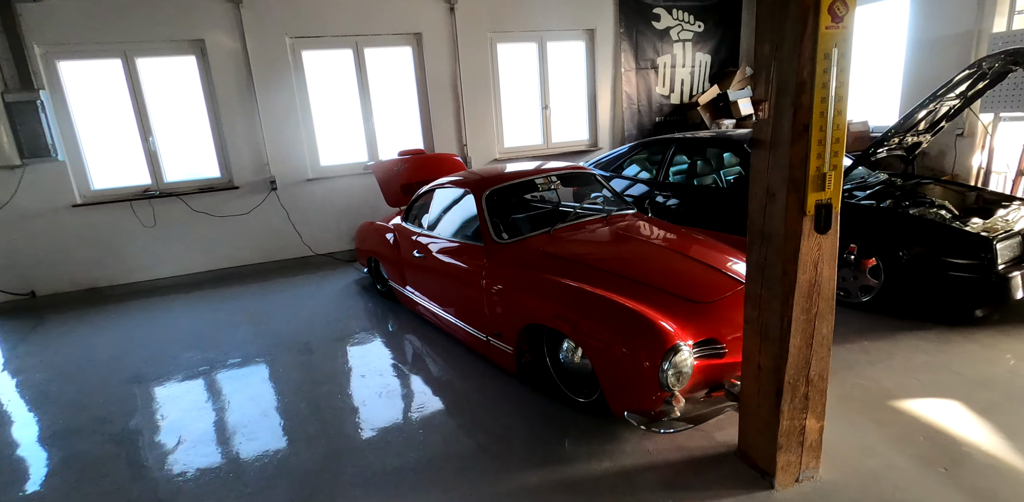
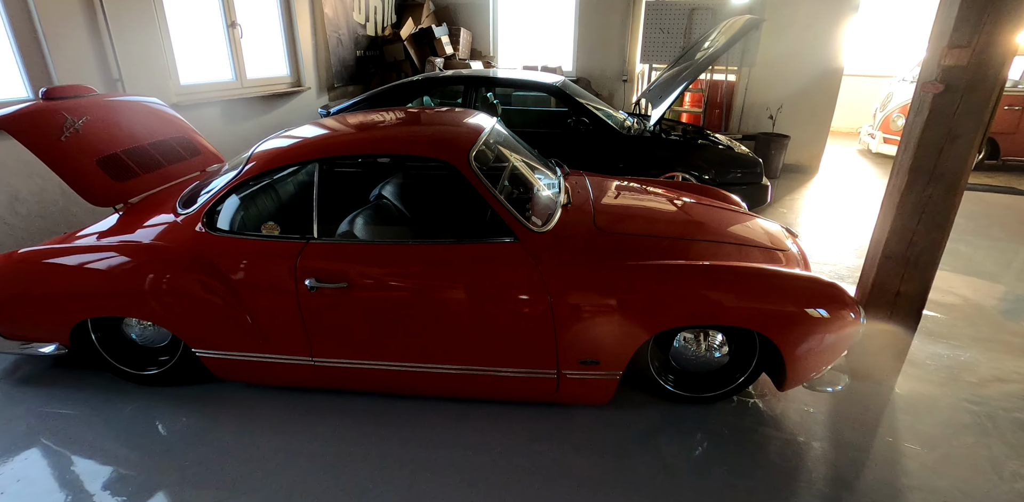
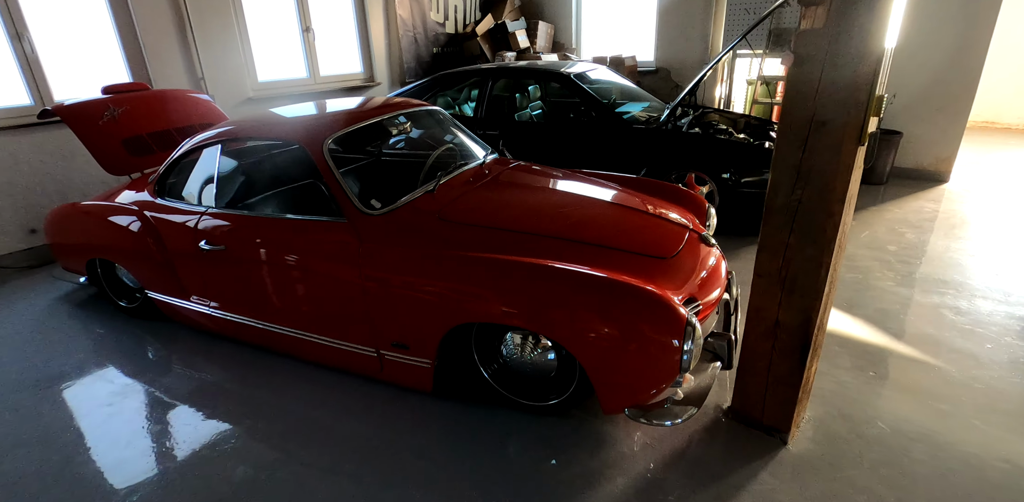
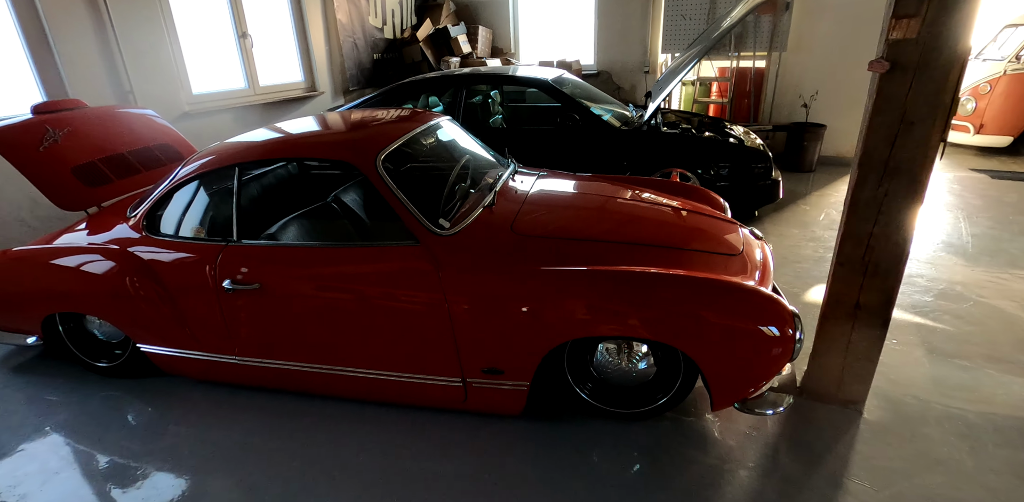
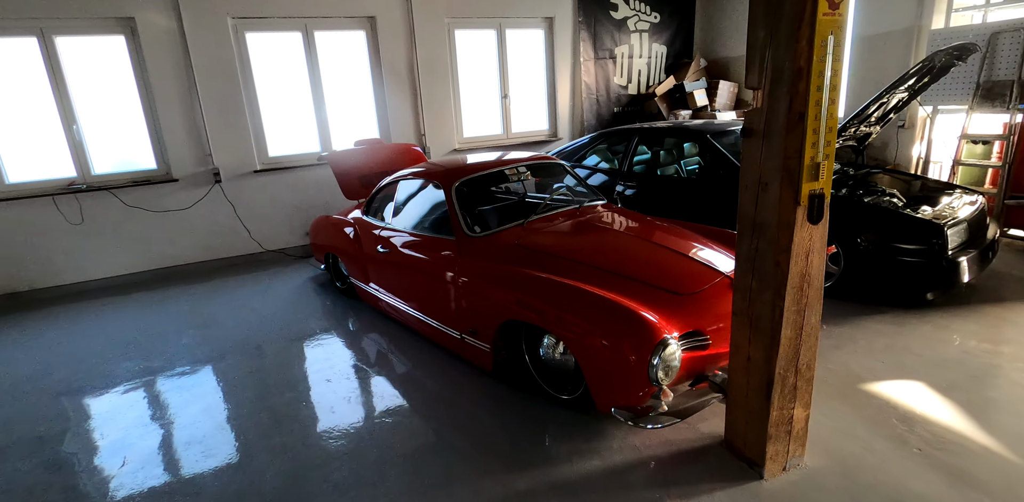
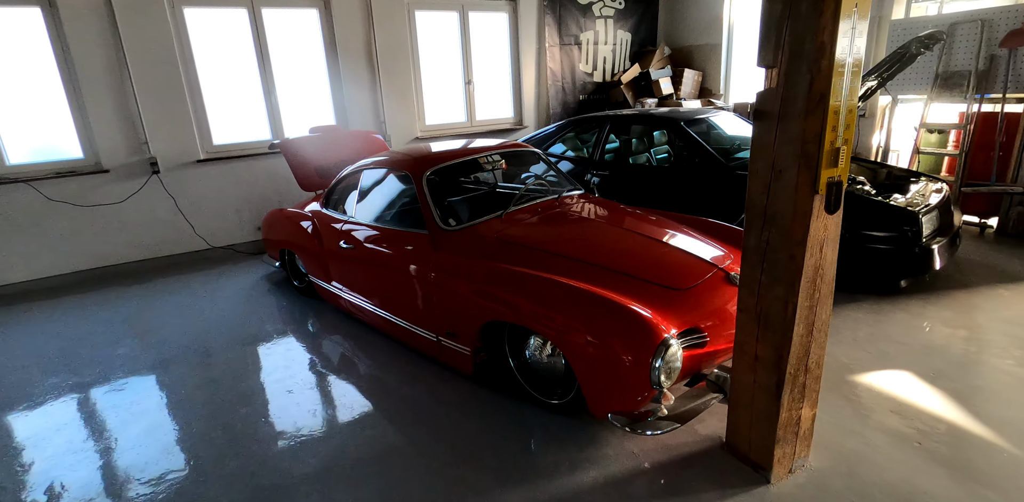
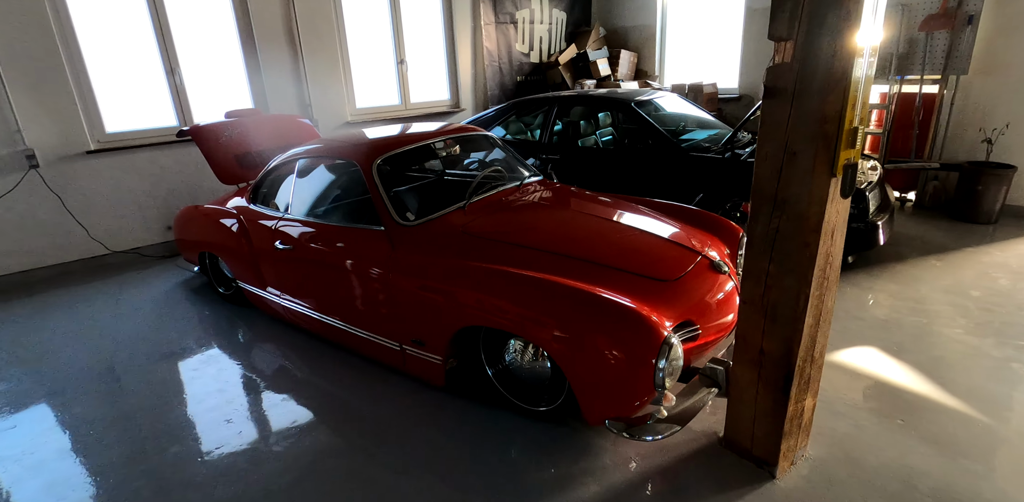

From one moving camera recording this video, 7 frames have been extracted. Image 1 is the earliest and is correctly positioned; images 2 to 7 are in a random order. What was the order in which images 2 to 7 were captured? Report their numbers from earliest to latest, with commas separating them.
5, 6, 7, 3, 4, 2
